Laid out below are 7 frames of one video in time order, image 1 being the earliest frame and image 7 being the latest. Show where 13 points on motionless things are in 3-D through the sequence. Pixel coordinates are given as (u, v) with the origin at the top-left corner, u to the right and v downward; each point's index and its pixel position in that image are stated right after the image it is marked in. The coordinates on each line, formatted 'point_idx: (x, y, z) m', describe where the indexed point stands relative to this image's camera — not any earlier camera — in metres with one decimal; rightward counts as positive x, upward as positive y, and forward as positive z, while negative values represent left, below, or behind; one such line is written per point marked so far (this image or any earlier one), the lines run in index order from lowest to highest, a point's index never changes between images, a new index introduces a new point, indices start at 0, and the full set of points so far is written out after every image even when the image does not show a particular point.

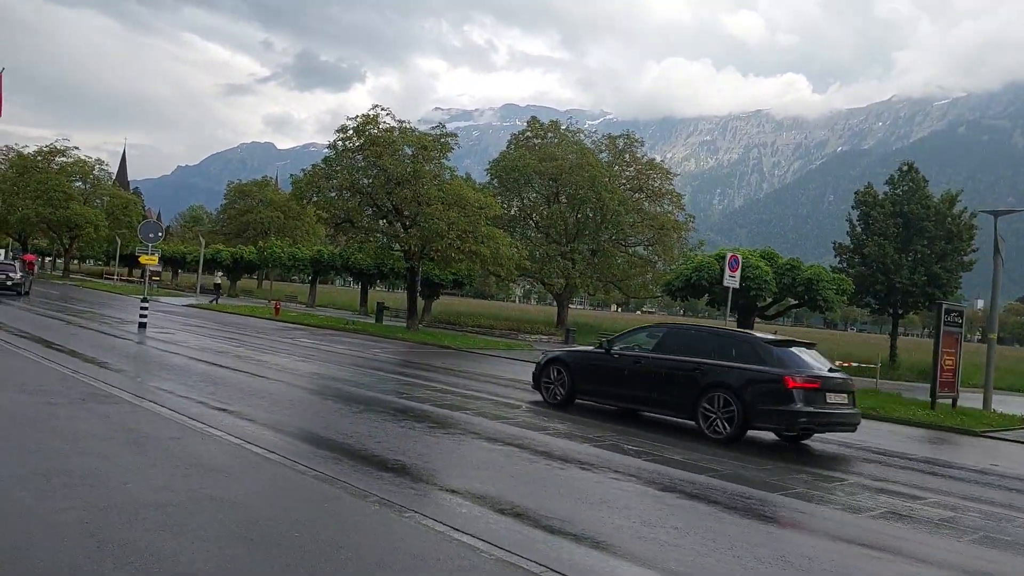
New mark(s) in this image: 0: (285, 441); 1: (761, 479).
0: (-2.7, -1.8, +9.6) m
1: (+2.8, -2.2, +9.2) m
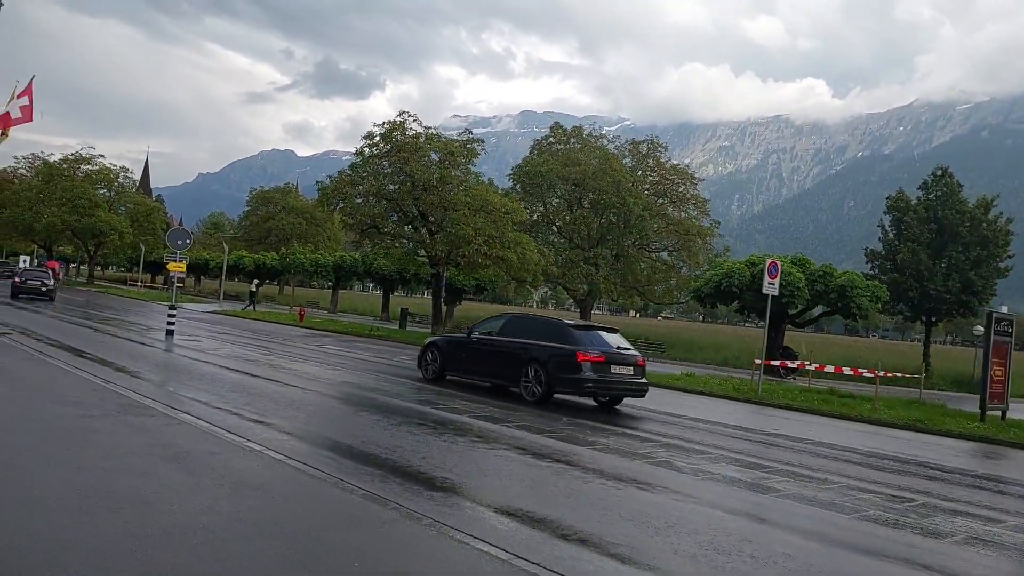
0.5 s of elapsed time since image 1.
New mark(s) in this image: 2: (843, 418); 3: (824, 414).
0: (-2.1, -1.9, +9.2) m
1: (+3.4, -2.3, +8.7) m
2: (+7.3, -2.9, +17.7) m
3: (+6.8, -2.8, +17.6) m
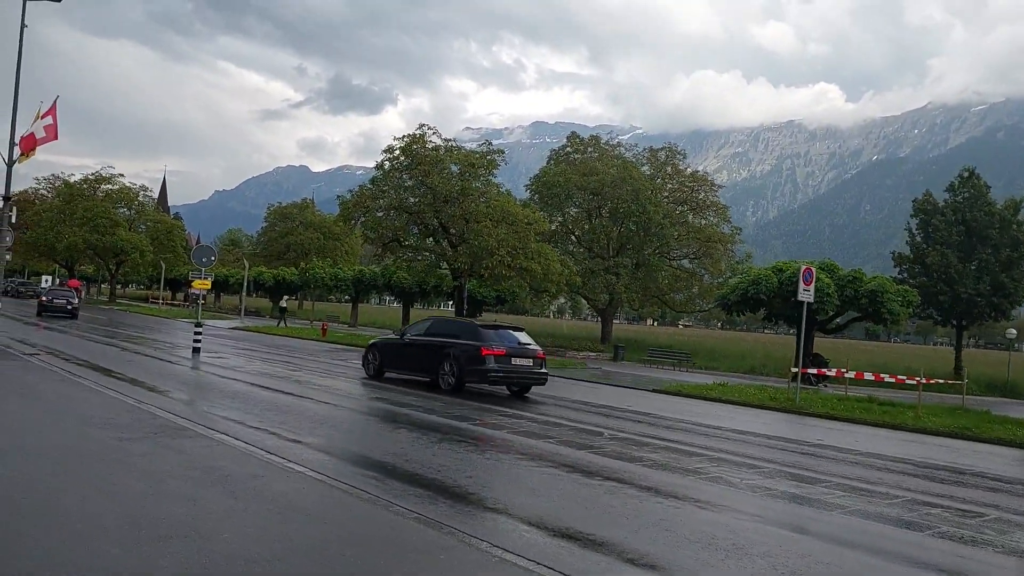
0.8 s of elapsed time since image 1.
0: (-1.5, -2.1, +8.9) m
1: (+3.9, -2.3, +8.3) m
2: (+8.0, -3.0, +17.2) m
3: (+7.6, -2.9, +17.2) m
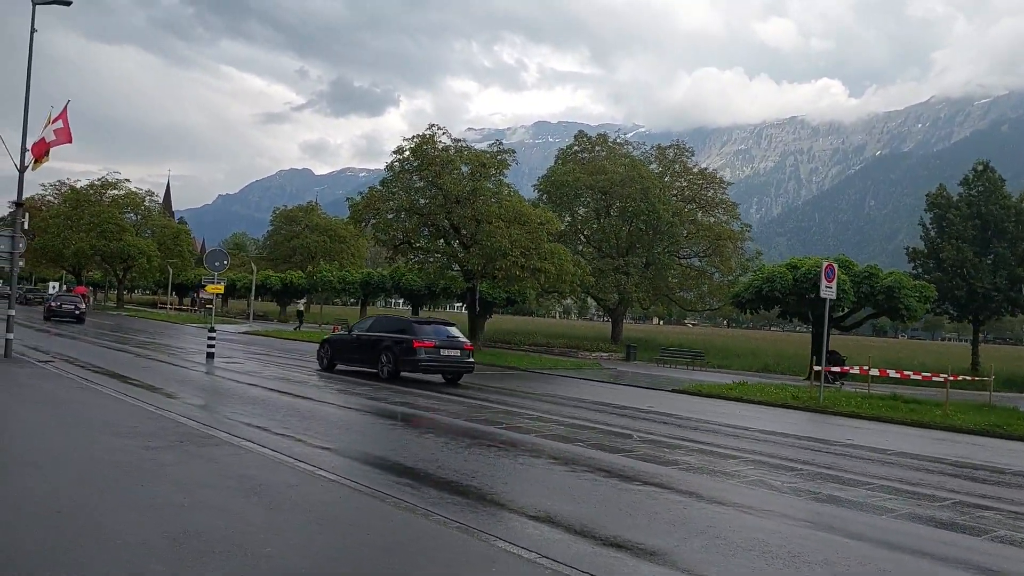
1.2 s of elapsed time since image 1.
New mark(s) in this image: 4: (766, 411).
0: (-1.1, -2.1, +8.7) m
1: (+4.3, -2.3, +8.1) m
2: (+8.5, -2.9, +17.0) m
3: (+8.0, -2.8, +16.9) m
4: (+5.9, -2.8, +18.7) m
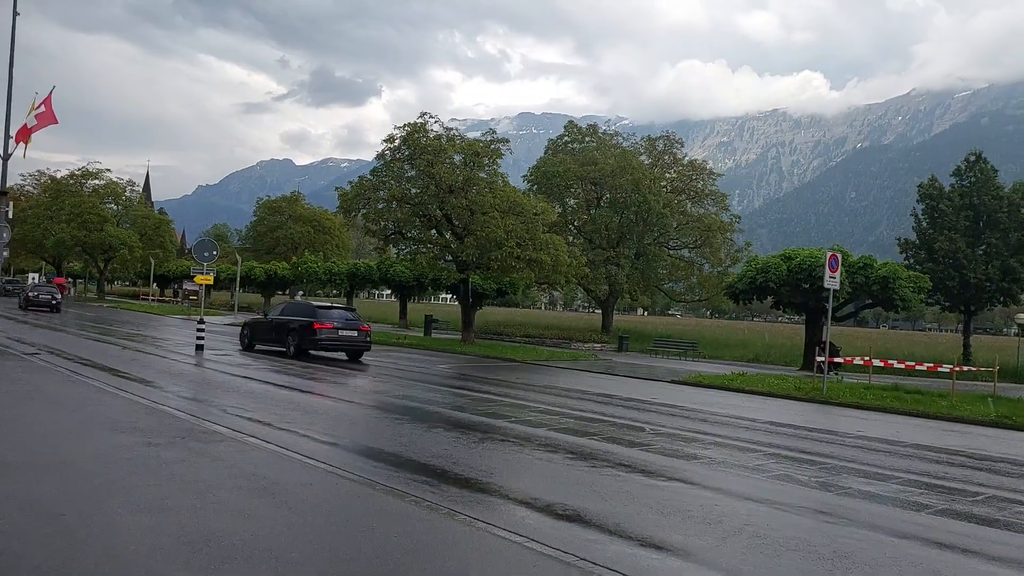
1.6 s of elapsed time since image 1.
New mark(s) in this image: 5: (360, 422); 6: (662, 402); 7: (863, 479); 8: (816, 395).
0: (-0.9, -2.0, +8.4) m
1: (+4.5, -2.2, +7.8) m
2: (+8.5, -2.7, +16.8) m
3: (+8.1, -2.6, +16.7) m
4: (+5.9, -2.6, +18.4) m
5: (-2.5, -2.1, +12.8) m
6: (+3.2, -2.4, +17.2) m
7: (+4.0, -2.2, +9.2) m
8: (+7.2, -2.5, +19.0) m
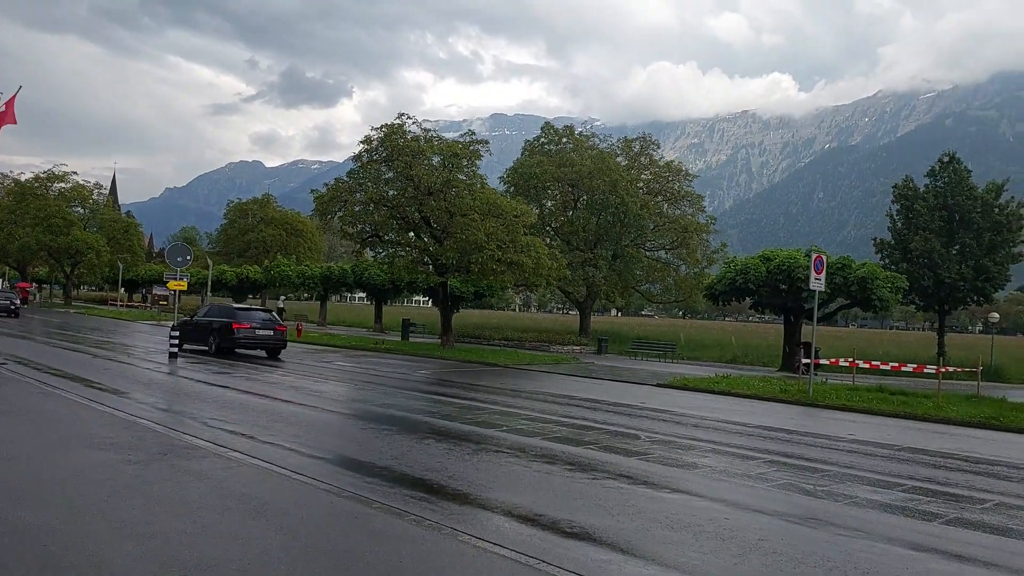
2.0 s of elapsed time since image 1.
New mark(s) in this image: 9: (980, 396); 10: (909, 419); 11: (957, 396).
0: (-0.9, -2.1, +8.0) m
1: (+4.6, -2.2, +7.7) m
2: (+8.3, -2.7, +16.8) m
3: (+7.8, -2.6, +16.7) m
4: (+5.6, -2.7, +18.3) m
5: (-2.6, -2.2, +12.4) m
6: (+2.9, -2.5, +17.0) m
7: (+4.0, -2.2, +9.0) m
8: (+6.8, -2.6, +19.0) m
9: (+10.7, -2.4, +18.5) m
10: (+8.2, -2.7, +16.8) m
11: (+10.2, -2.5, +18.6) m
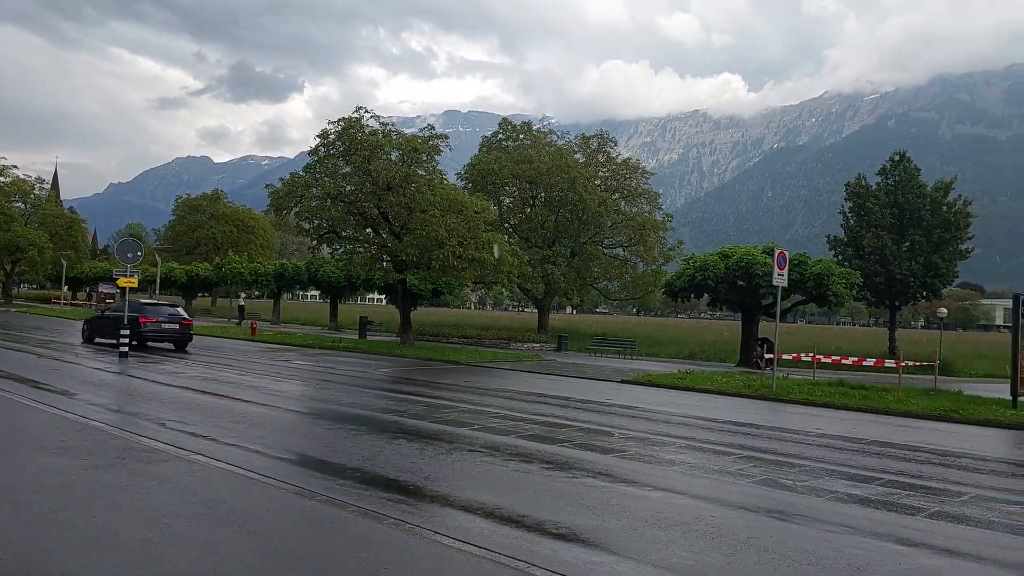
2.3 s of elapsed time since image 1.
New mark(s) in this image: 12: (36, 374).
0: (-1.1, -2.0, +7.7) m
1: (+4.4, -2.2, +7.7) m
2: (+7.6, -2.6, +17.0) m
3: (+7.1, -2.5, +16.9) m
4: (+4.8, -2.6, +18.4) m
5: (-3.0, -2.2, +12.0) m
6: (+2.2, -2.4, +16.9) m
7: (+3.7, -2.2, +9.0) m
8: (+6.0, -2.5, +19.1) m
9: (+9.9, -2.3, +18.9) m
10: (+7.5, -2.6, +17.0) m
11: (+9.4, -2.4, +18.9) m
12: (-11.3, -2.0, +19.2) m
